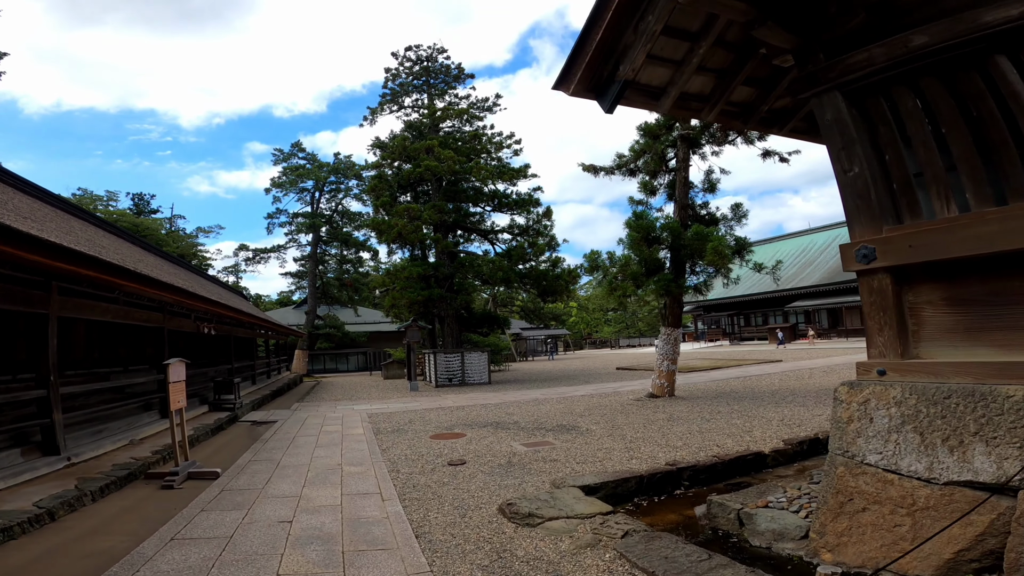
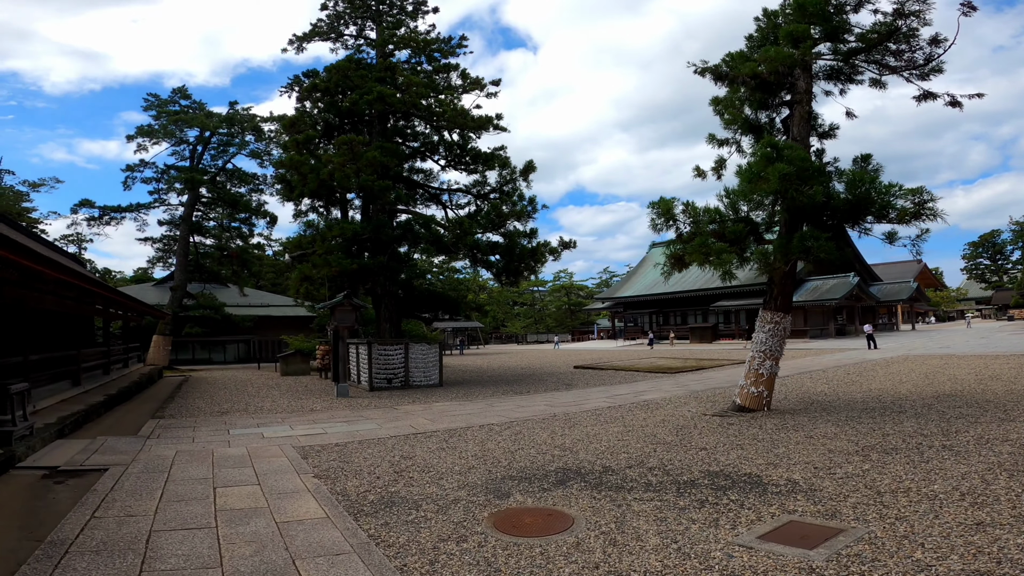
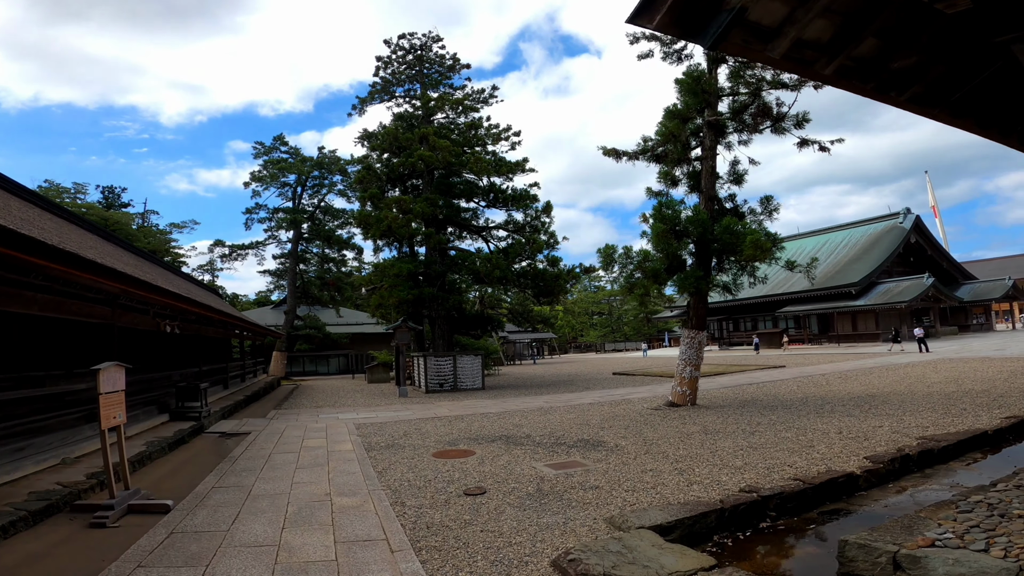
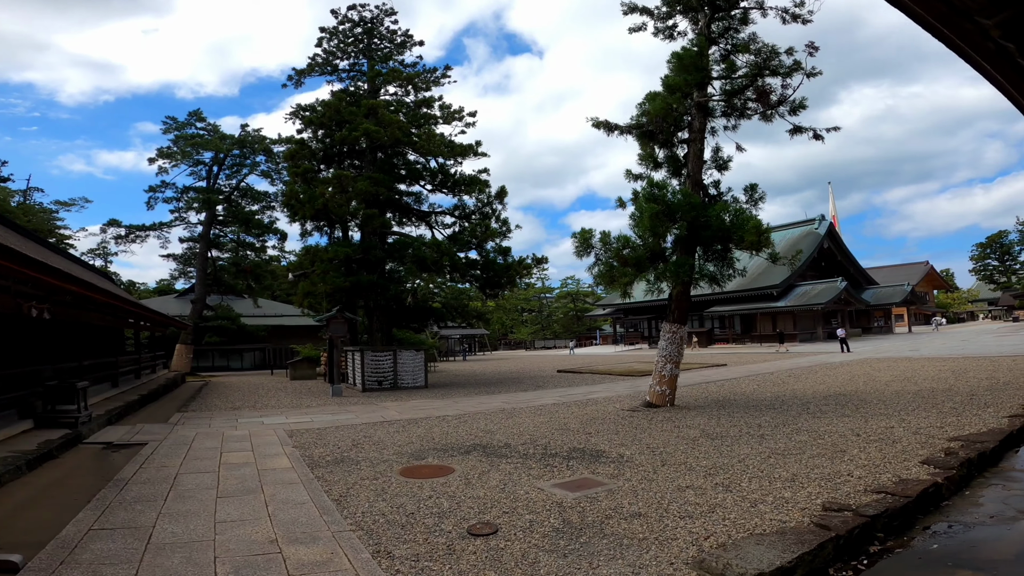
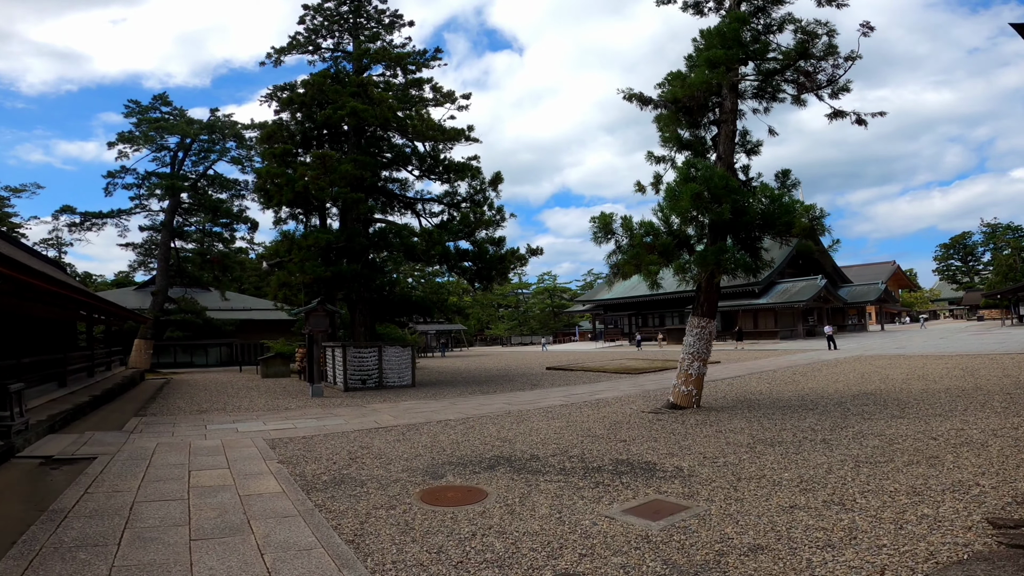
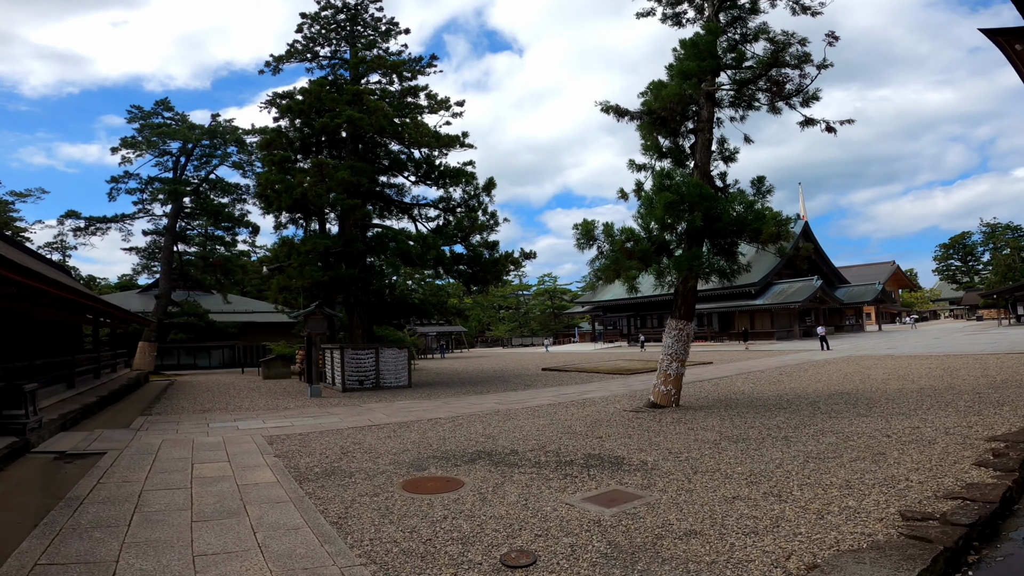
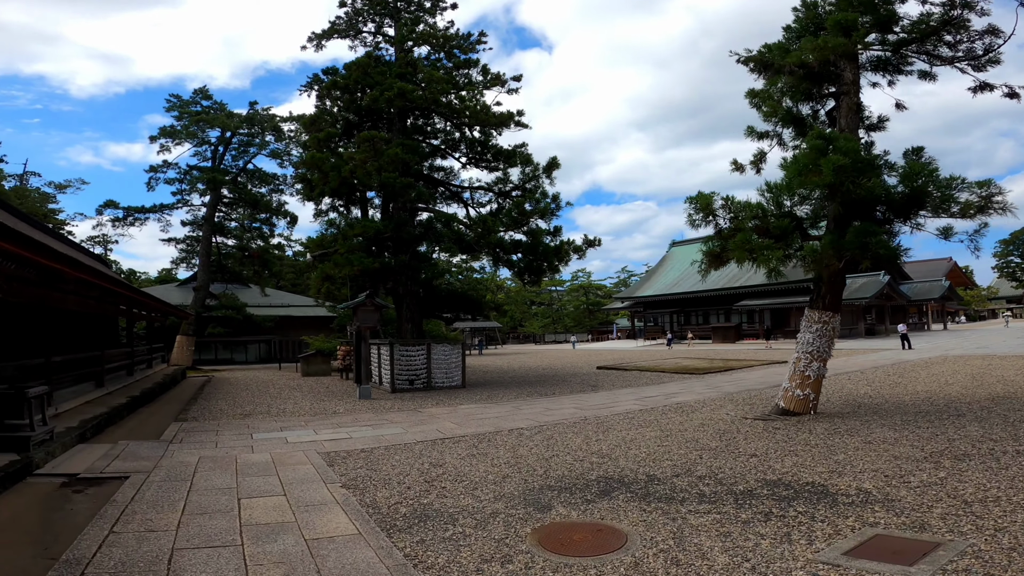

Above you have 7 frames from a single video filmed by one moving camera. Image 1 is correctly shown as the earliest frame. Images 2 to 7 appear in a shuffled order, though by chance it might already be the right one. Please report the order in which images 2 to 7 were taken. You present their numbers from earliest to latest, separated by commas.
3, 4, 6, 5, 2, 7
